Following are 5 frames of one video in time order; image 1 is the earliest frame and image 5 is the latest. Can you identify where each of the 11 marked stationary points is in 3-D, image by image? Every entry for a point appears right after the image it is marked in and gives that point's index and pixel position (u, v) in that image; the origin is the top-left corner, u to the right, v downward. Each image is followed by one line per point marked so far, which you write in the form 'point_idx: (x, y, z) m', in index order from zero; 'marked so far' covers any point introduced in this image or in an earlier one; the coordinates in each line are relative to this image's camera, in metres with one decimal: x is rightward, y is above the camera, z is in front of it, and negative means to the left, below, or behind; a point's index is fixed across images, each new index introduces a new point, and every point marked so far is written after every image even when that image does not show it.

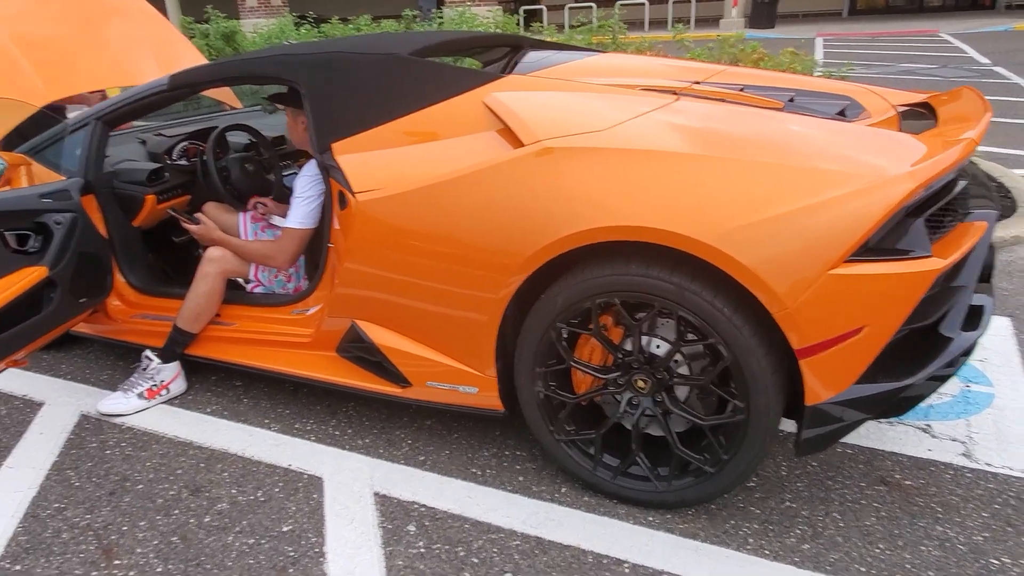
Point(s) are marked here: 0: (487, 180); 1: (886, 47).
0: (-0.1, +0.3, +2.1) m
1: (+7.6, +4.9, +15.0) m
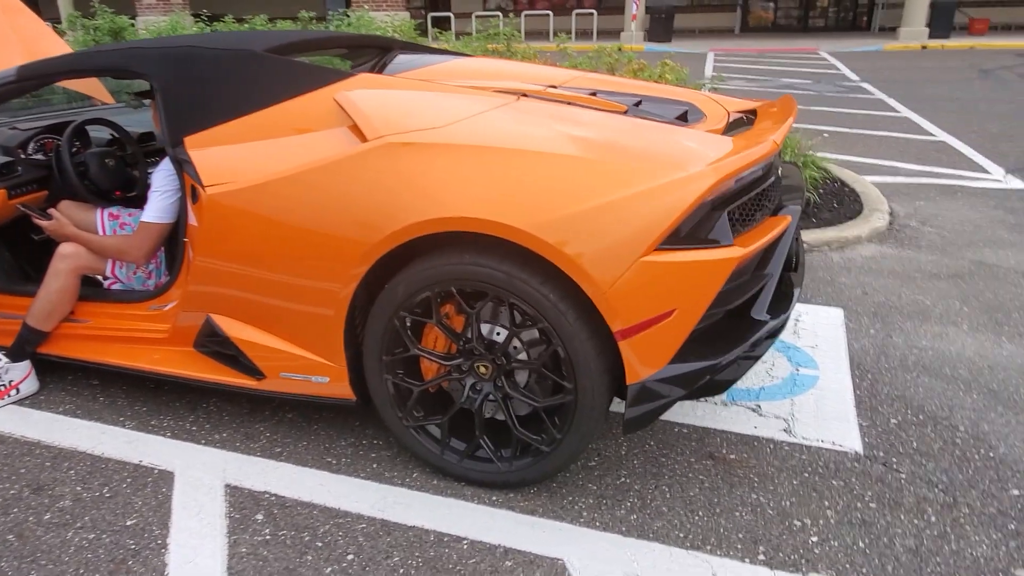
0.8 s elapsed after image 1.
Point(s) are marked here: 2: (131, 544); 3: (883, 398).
0: (-0.5, +0.3, +2.2) m
1: (+5.6, +4.8, +15.9) m
2: (-1.0, -0.7, +2.0) m
3: (+1.4, -0.4, +2.7) m
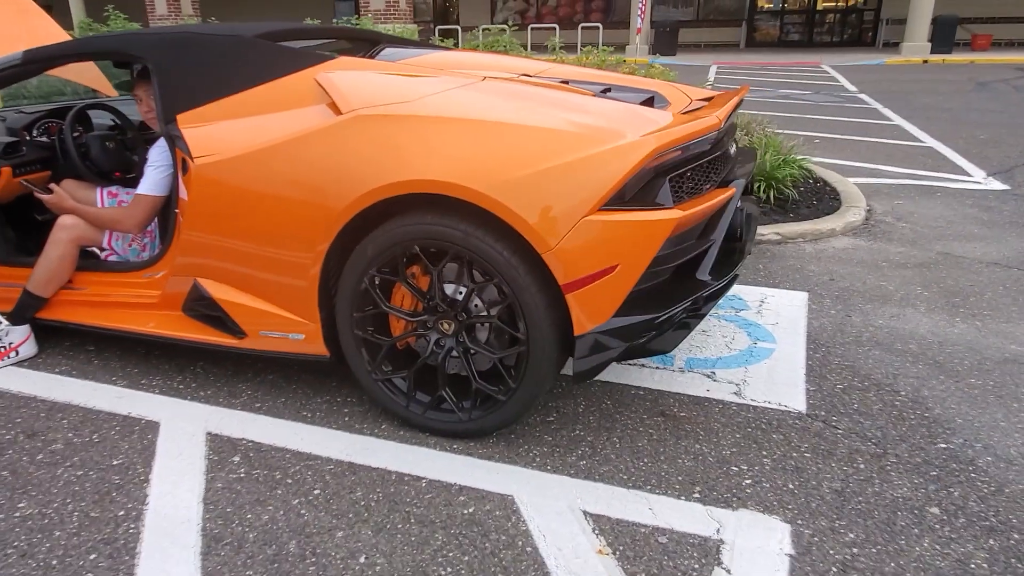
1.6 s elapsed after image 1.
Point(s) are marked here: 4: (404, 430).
0: (-0.6, +0.5, +2.3) m
1: (+5.6, +4.6, +16.1) m
2: (-1.2, -0.6, +2.2) m
3: (+1.3, -0.3, +2.9) m
4: (-0.4, -0.5, +2.4) m
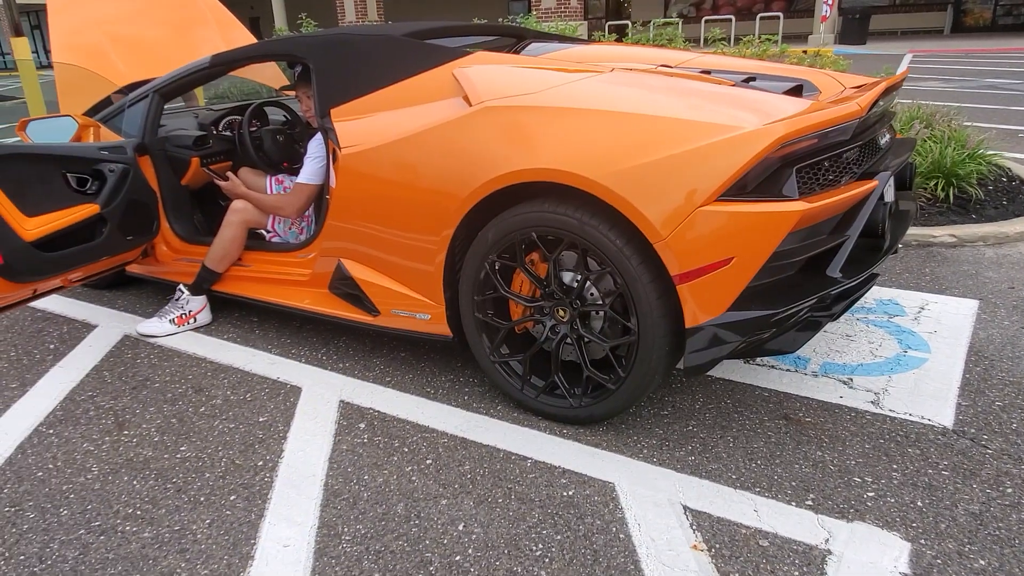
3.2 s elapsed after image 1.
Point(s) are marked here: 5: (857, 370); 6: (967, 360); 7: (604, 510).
0: (-0.2, +0.5, +2.5) m
1: (+9.0, +4.4, +14.5) m
2: (-0.8, -0.5, +2.4) m
3: (+1.7, -0.3, +2.6) m
4: (0.0, -0.4, +2.5) m
5: (+1.3, -0.3, +2.7) m
6: (+1.7, -0.3, +2.8) m
7: (+0.2, -0.6, +2.0) m
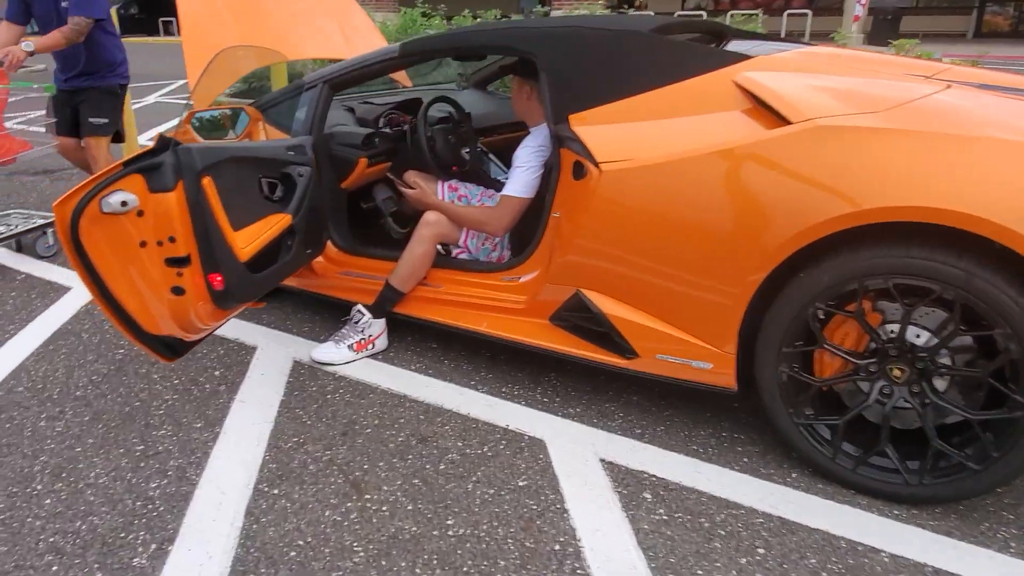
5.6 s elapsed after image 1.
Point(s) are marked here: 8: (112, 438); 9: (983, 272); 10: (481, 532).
0: (+0.7, +0.4, +2.1) m
1: (+9.9, +4.2, +14.2) m
2: (0.0, -0.6, +2.0) m
3: (+2.6, -0.5, +2.3) m
4: (+0.9, -0.6, +2.2) m
5: (+2.1, -0.5, +2.4) m
6: (+2.6, -0.5, +2.4) m
7: (+1.1, -0.8, +1.6) m
8: (-1.3, -0.5, +2.3) m
9: (+1.1, 0.0, +1.8) m
10: (-0.1, -0.6, +1.9) m
